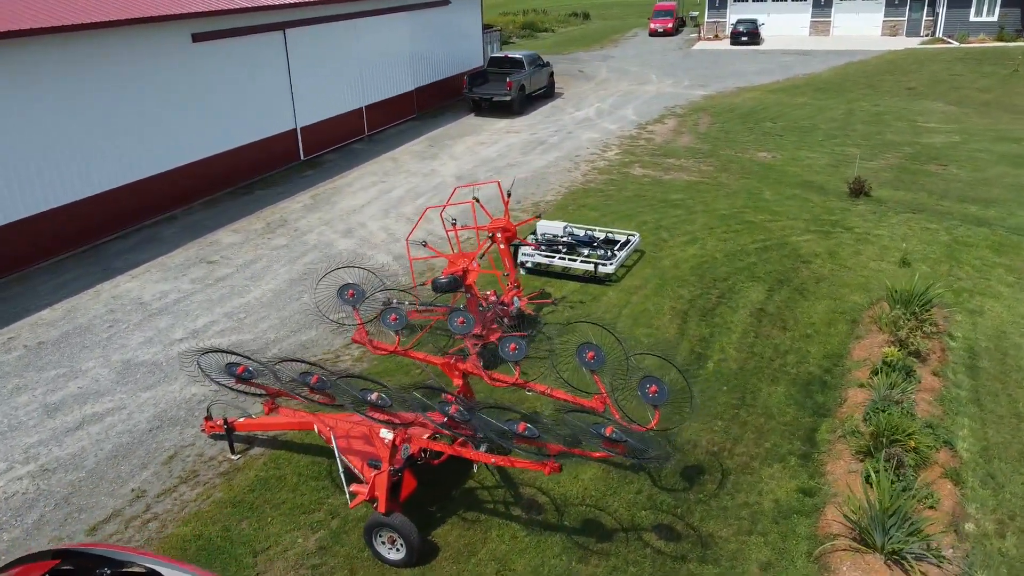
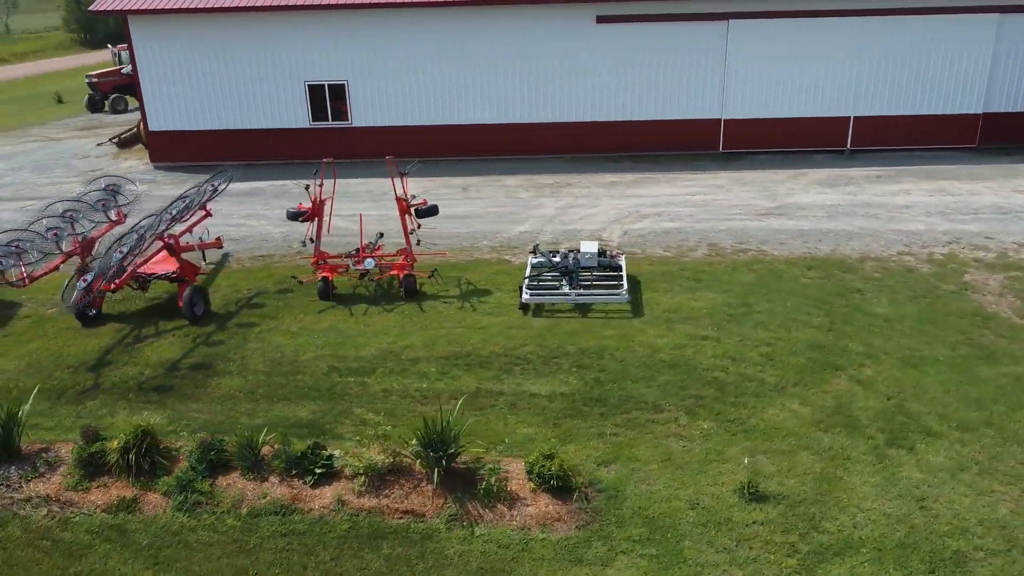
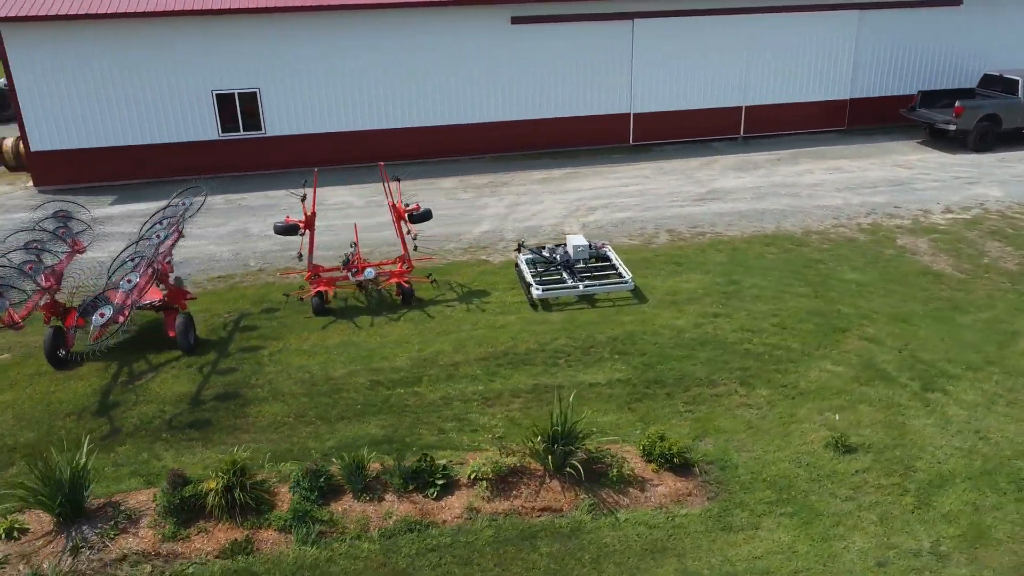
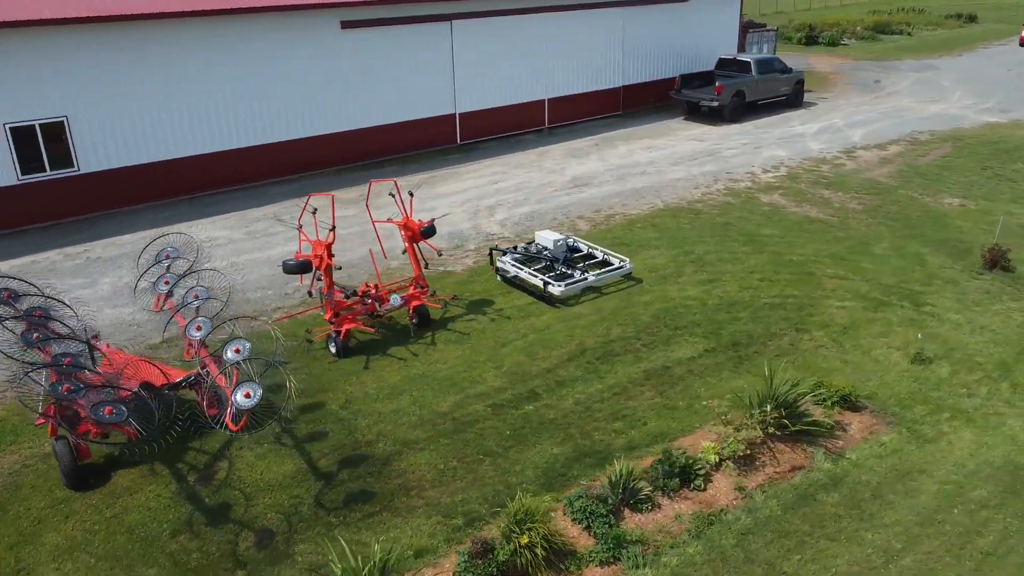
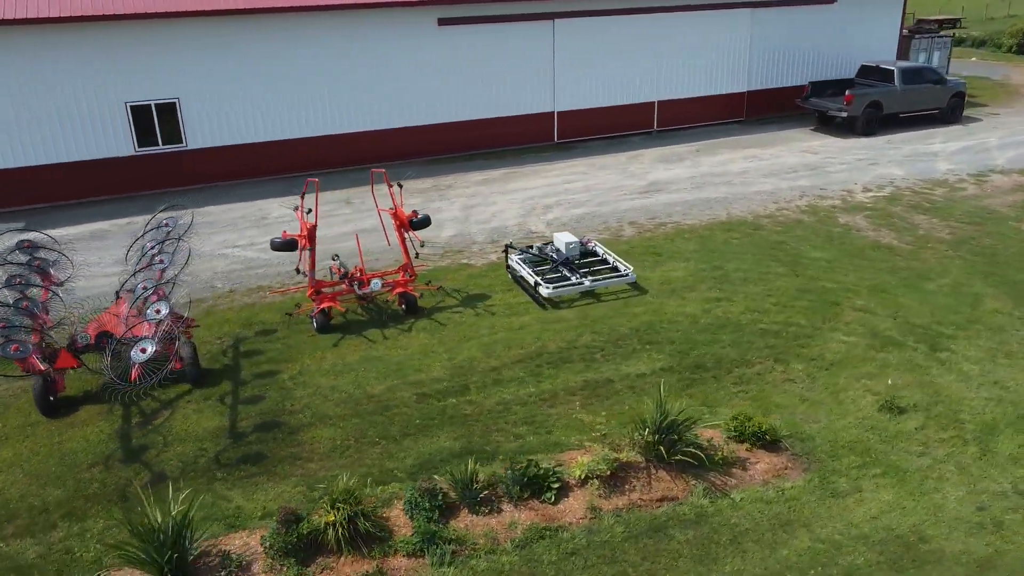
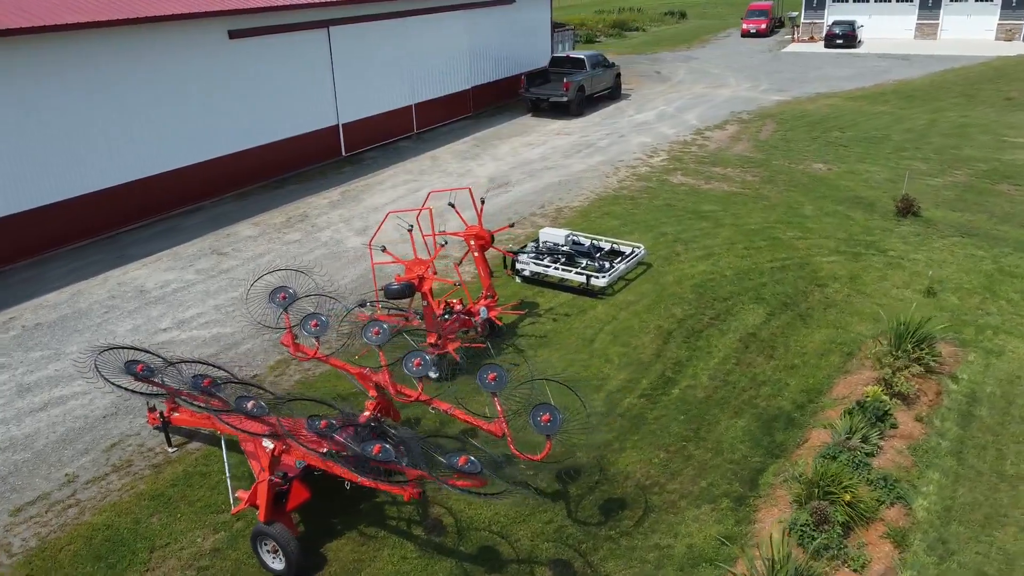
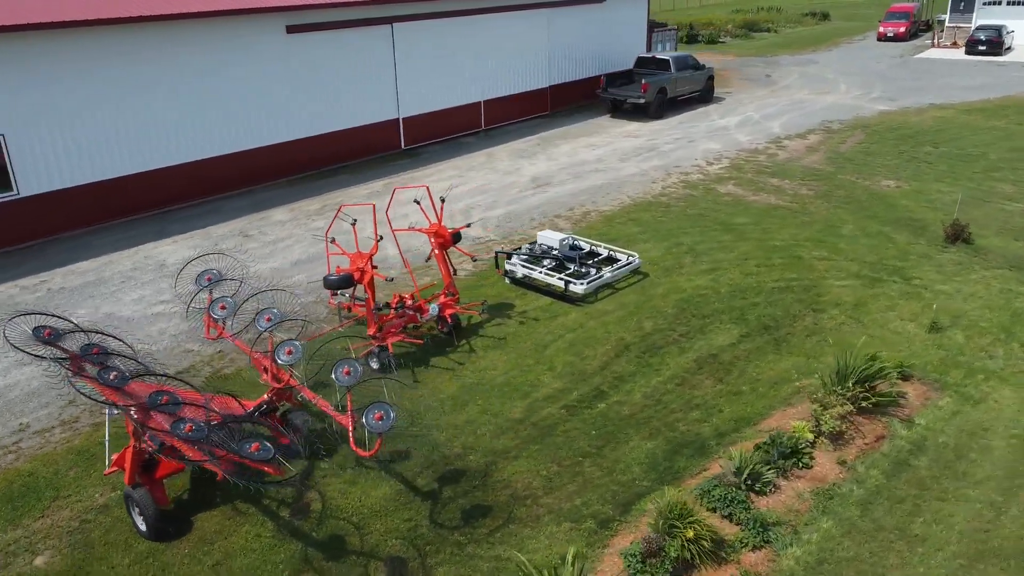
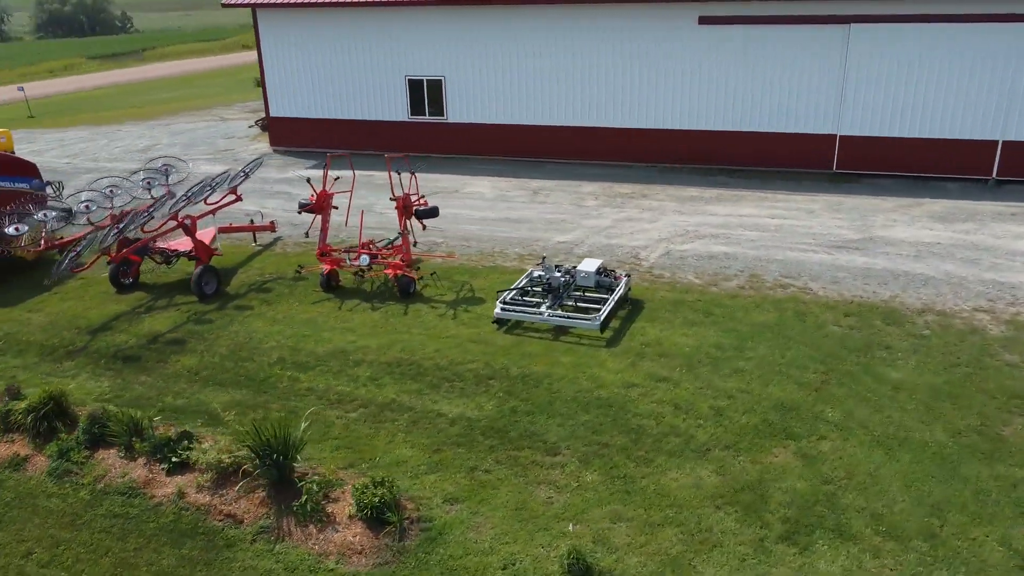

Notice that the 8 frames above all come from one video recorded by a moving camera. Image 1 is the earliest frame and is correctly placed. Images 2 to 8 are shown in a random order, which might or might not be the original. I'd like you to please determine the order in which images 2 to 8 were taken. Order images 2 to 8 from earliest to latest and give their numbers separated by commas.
6, 7, 4, 5, 3, 2, 8
